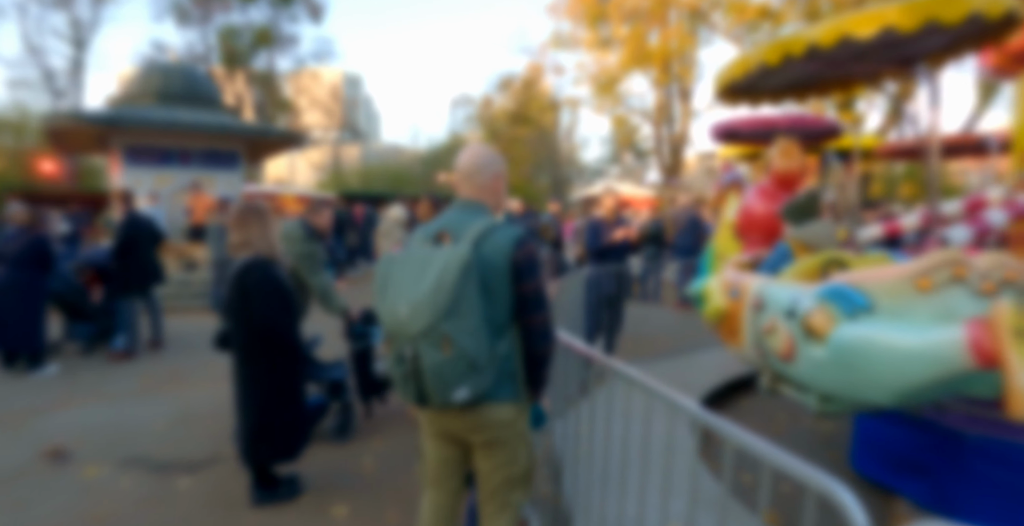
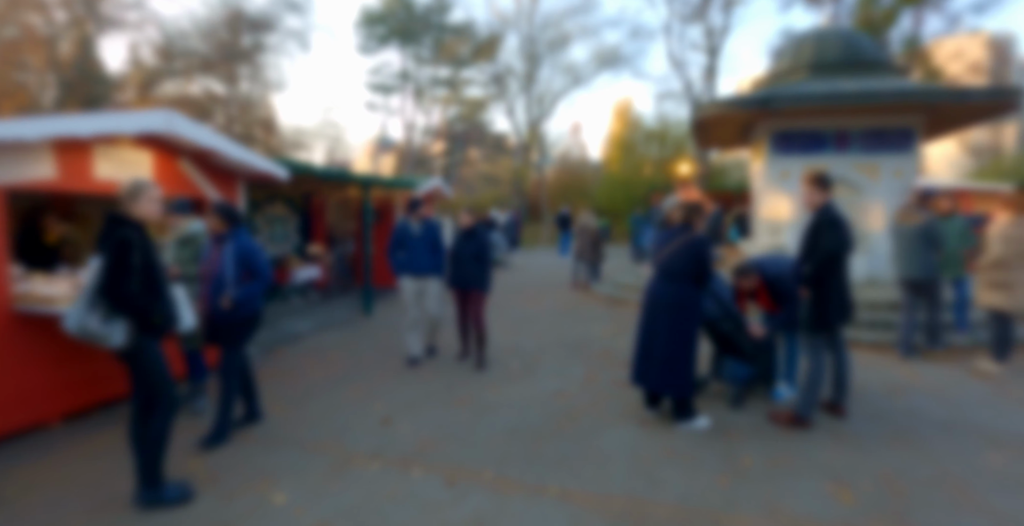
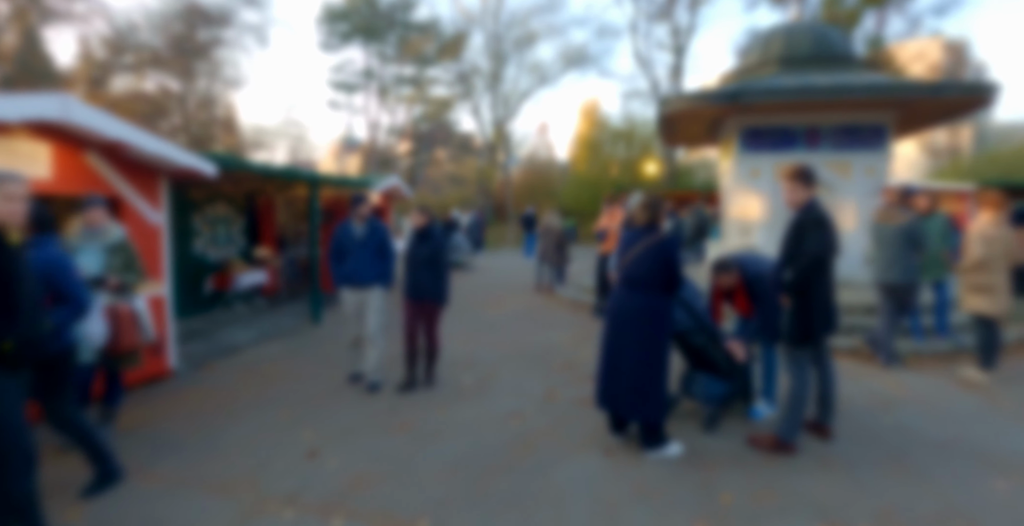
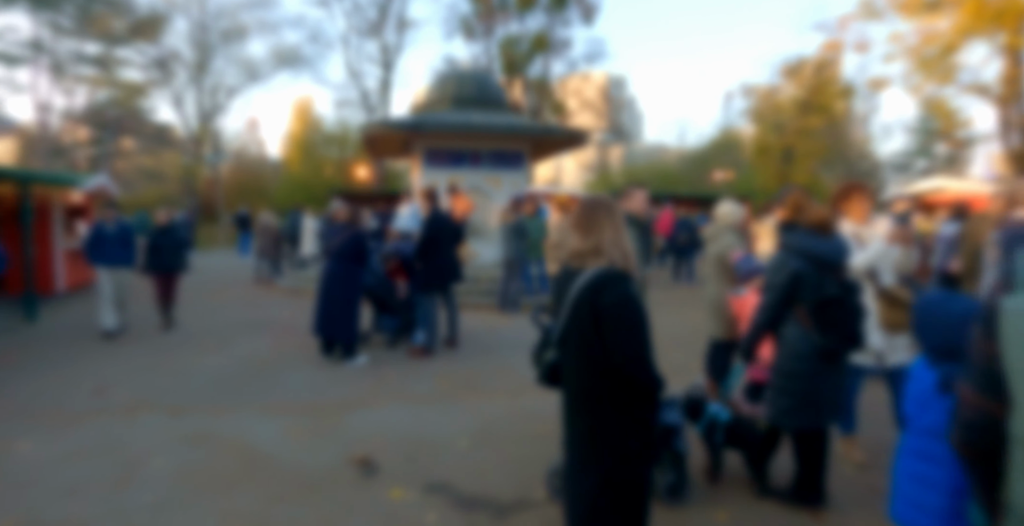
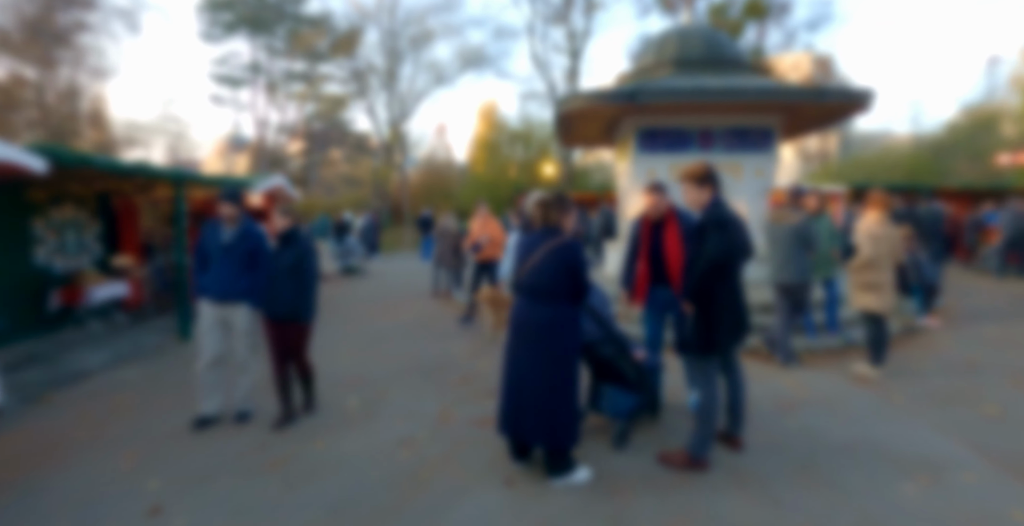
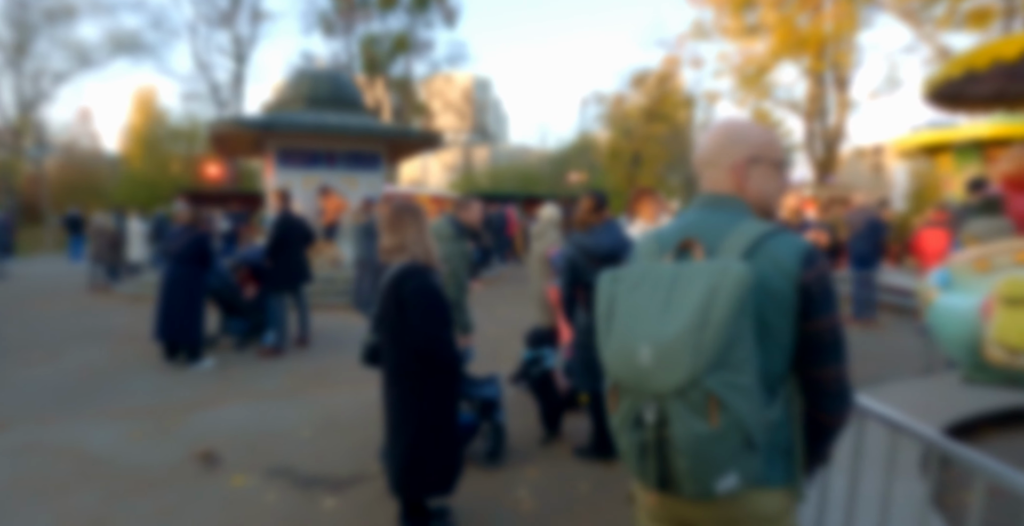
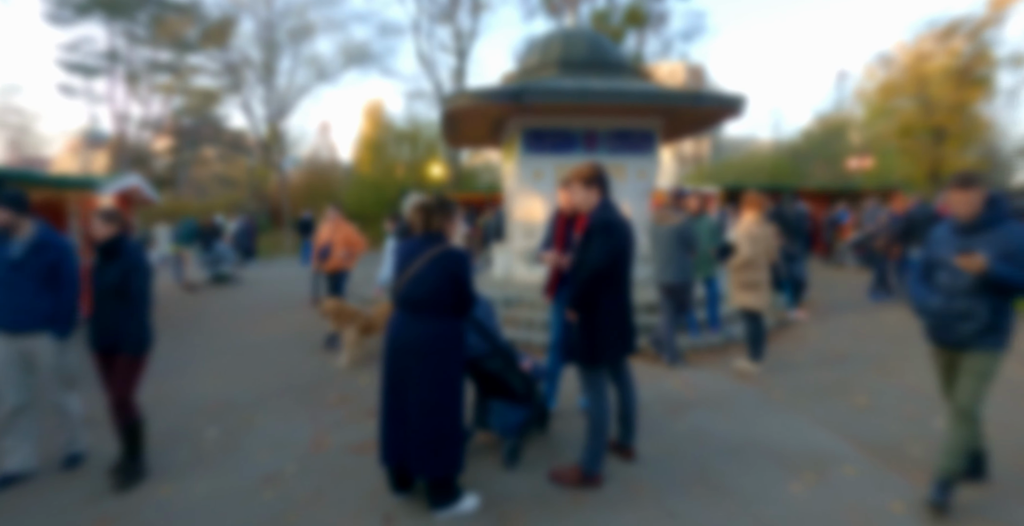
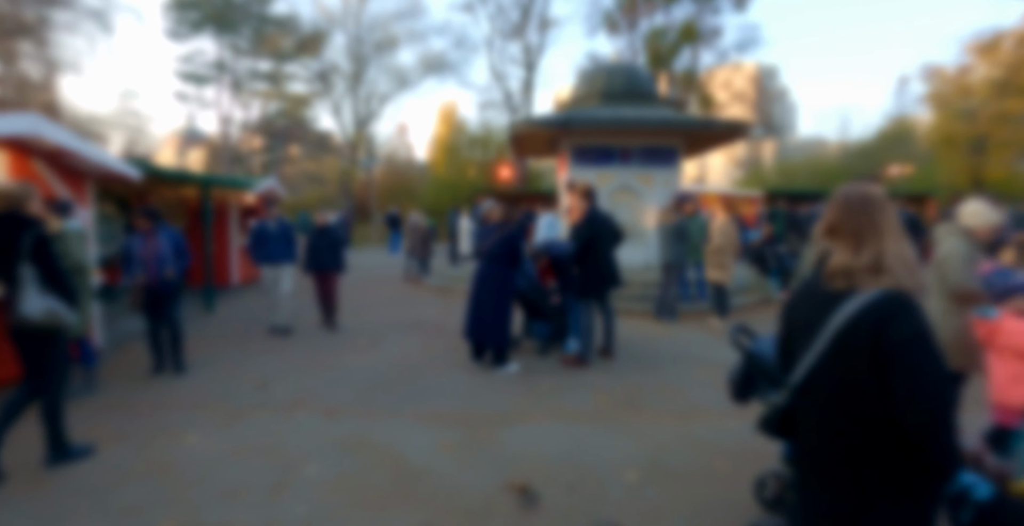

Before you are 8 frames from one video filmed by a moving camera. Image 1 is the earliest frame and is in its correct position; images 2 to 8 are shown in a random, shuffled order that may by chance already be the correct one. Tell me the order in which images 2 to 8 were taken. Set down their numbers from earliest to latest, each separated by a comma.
6, 4, 8, 2, 3, 5, 7
